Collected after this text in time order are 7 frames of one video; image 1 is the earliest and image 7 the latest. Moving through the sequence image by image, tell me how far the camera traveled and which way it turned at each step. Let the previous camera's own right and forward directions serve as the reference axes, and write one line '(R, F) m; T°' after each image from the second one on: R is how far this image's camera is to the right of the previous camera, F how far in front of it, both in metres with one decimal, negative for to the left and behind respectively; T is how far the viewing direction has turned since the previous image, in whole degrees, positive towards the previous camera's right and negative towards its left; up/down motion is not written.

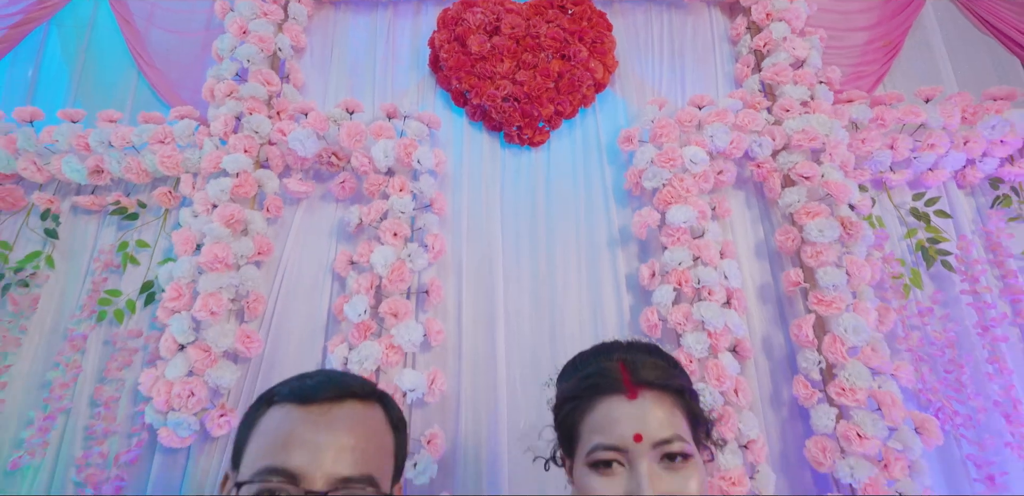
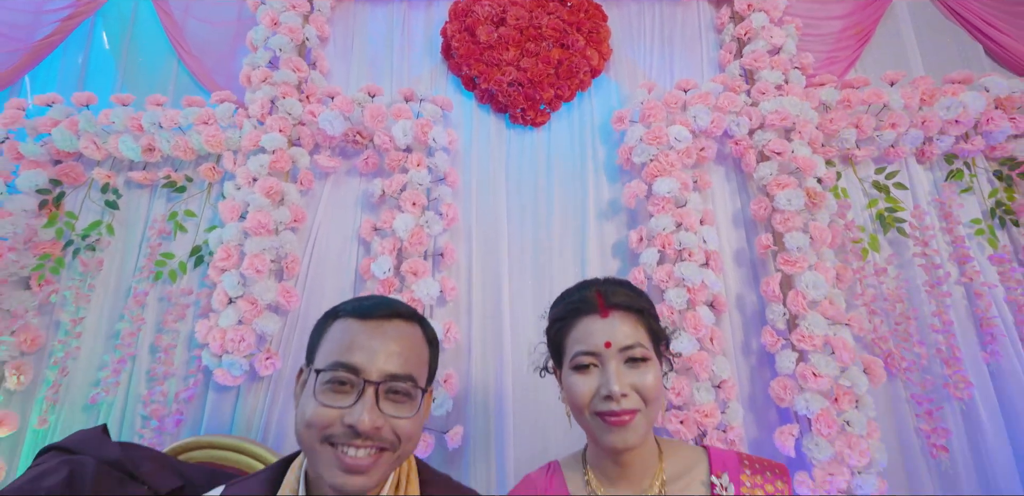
(0.0, -0.2) m; 0°
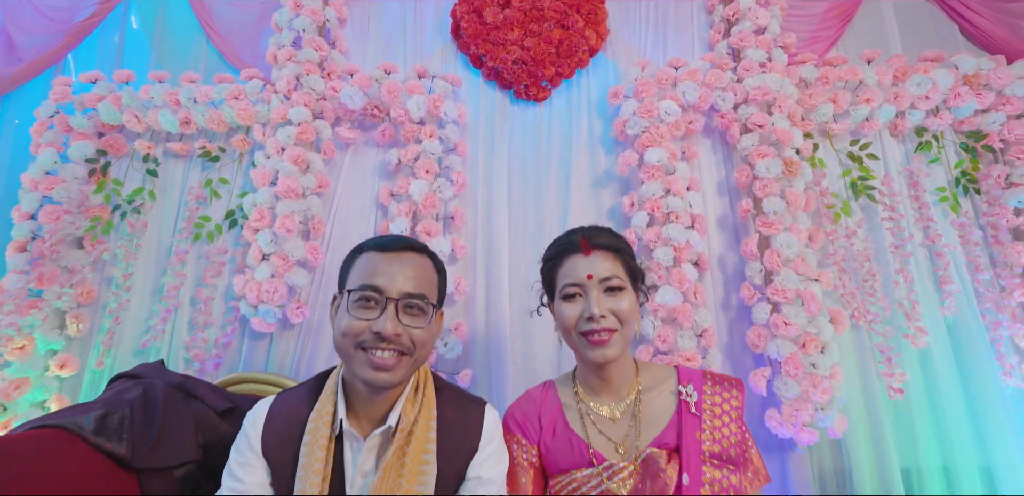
(0.0, -0.2) m; -1°
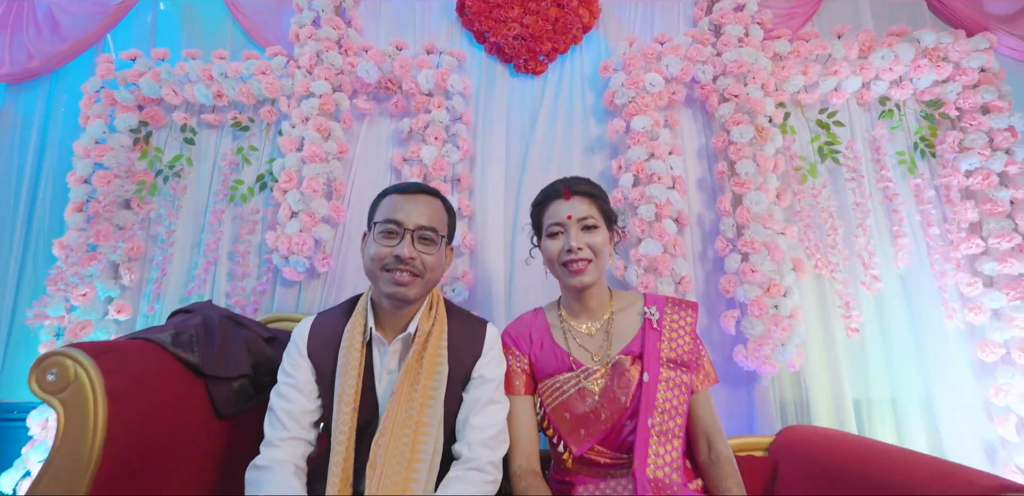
(0.0, -0.2) m; -1°
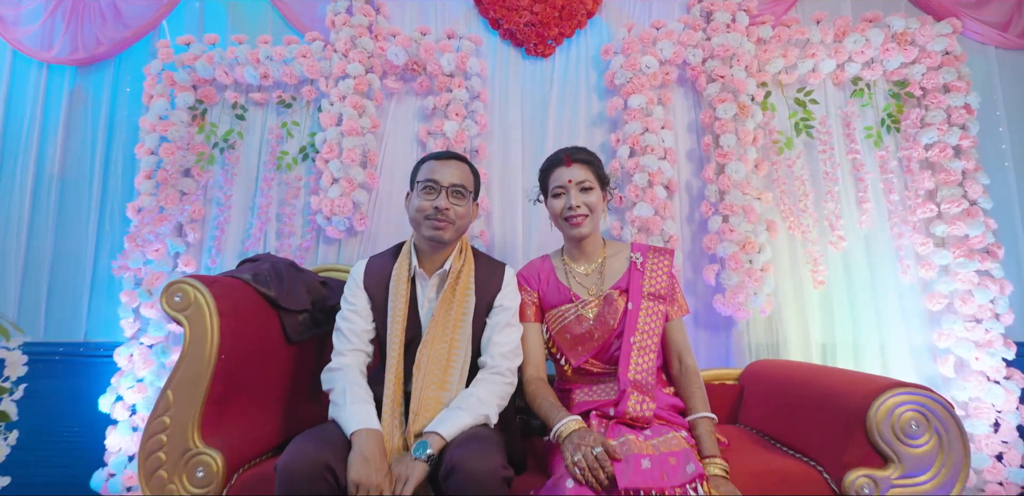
(0.0, -0.3) m; -1°
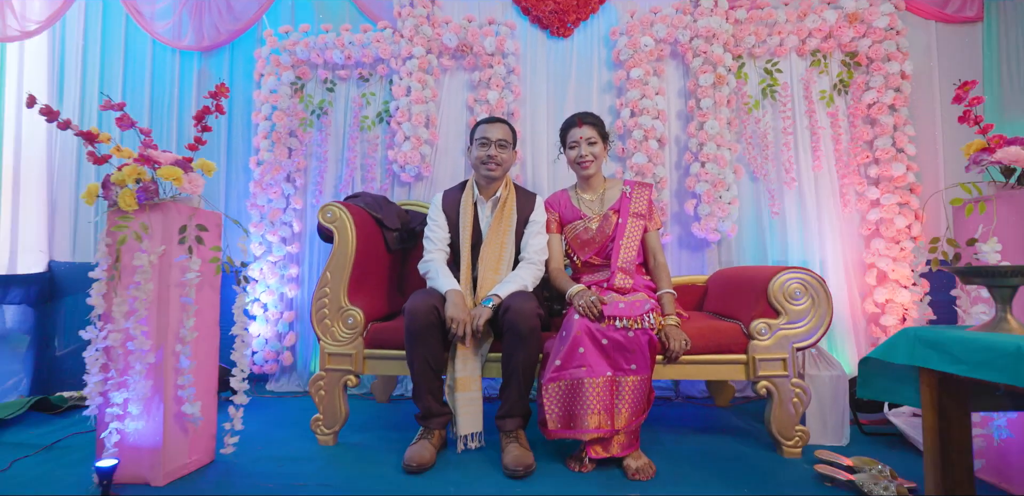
(0.0, -0.8) m; -3°
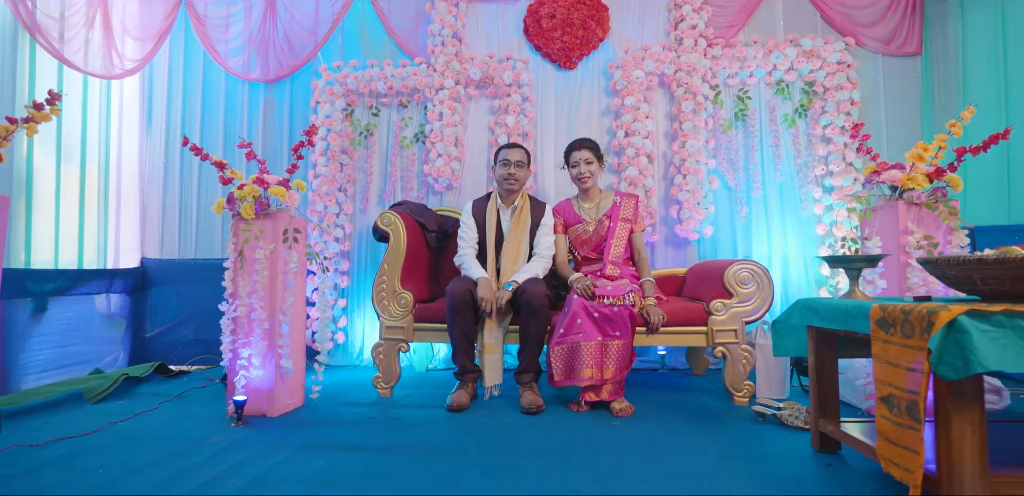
(0.0, -0.6) m; -1°
